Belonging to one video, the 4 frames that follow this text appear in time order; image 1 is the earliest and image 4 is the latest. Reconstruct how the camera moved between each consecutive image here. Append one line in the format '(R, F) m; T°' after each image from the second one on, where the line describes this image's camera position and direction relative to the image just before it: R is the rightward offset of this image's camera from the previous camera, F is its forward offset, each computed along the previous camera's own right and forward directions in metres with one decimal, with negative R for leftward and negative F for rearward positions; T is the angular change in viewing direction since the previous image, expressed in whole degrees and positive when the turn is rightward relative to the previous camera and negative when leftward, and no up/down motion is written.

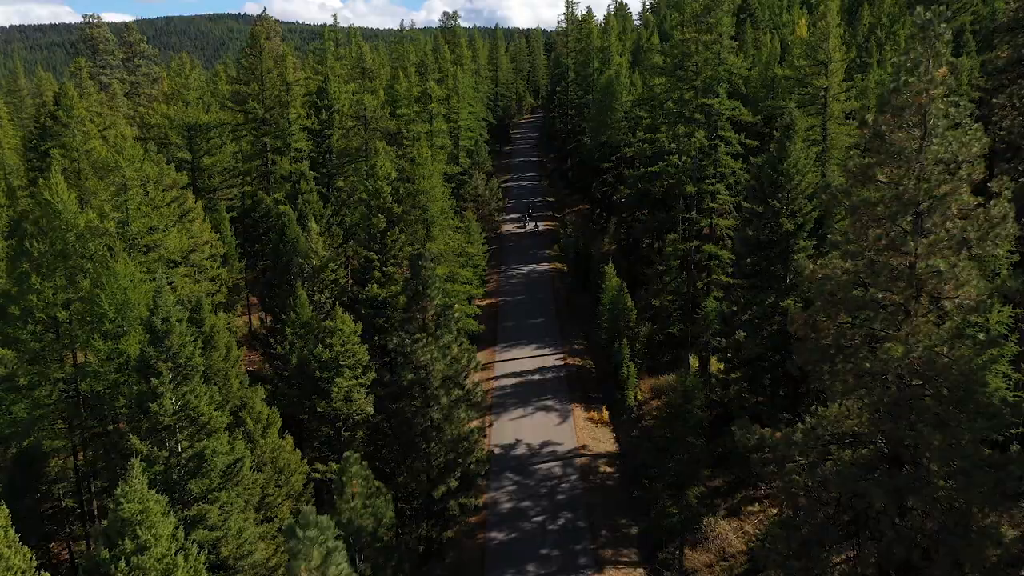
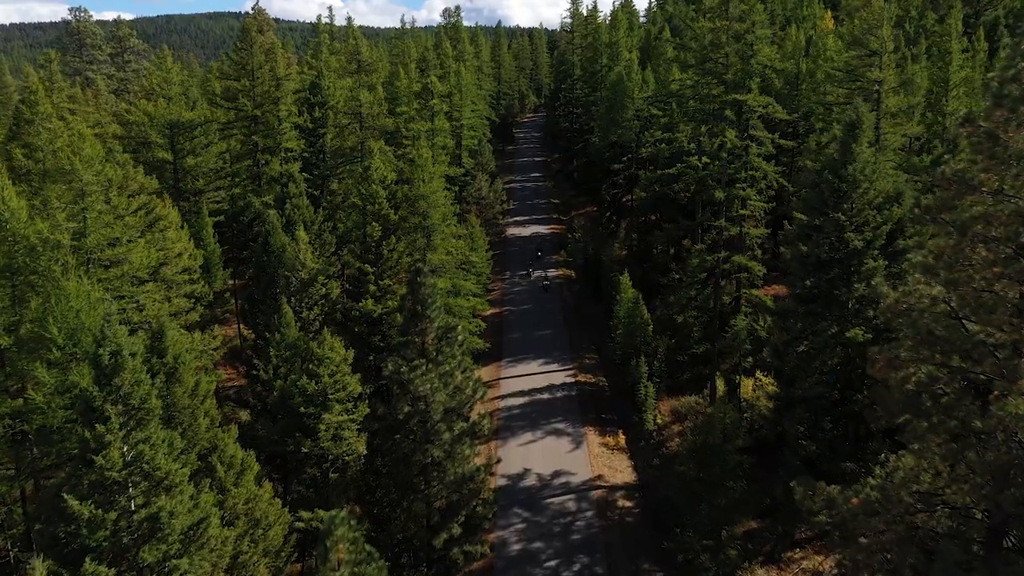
(-0.3, +2.7) m; 0°
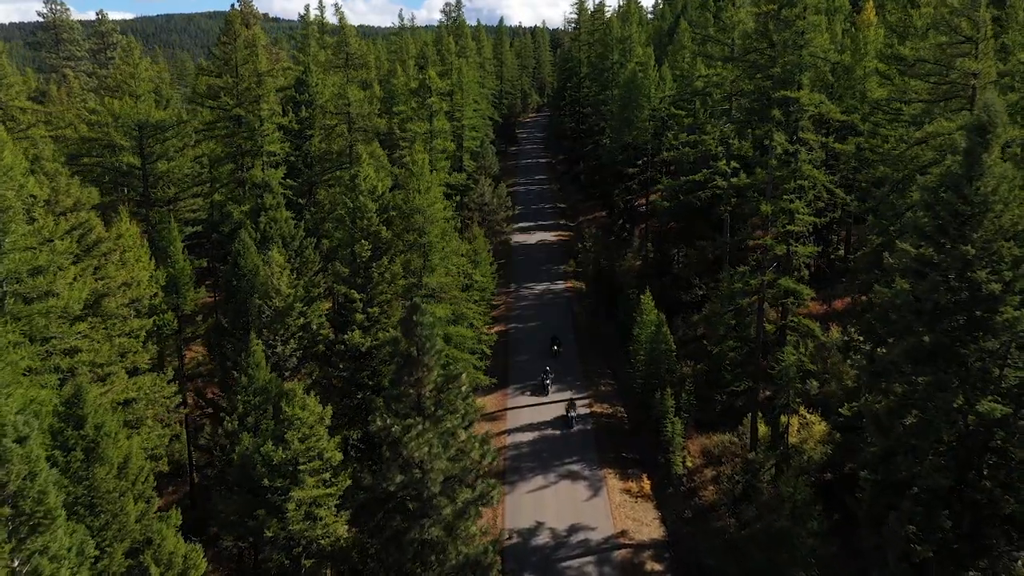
(-0.3, +3.6) m; 0°
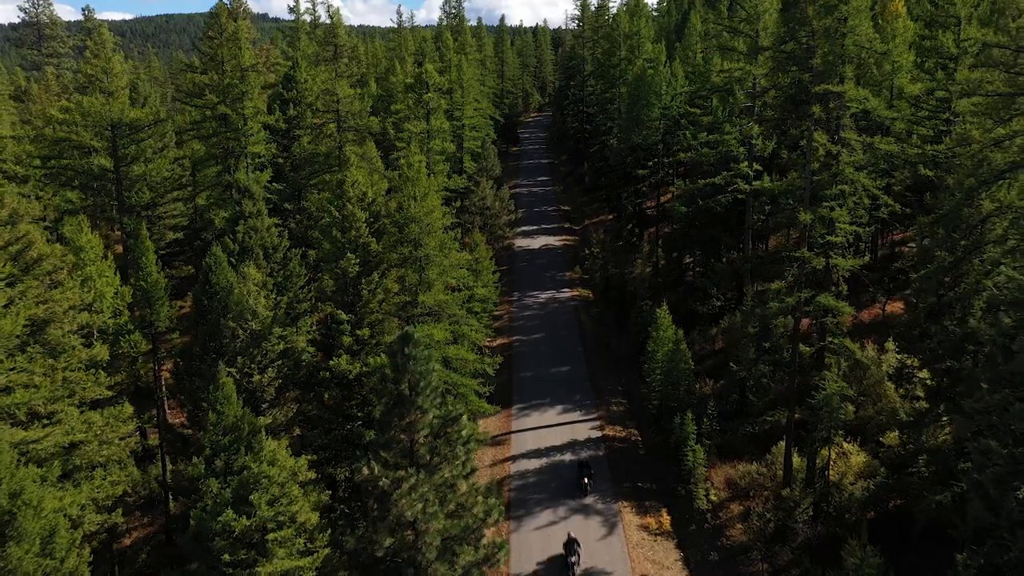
(-0.1, +2.4) m; 0°
